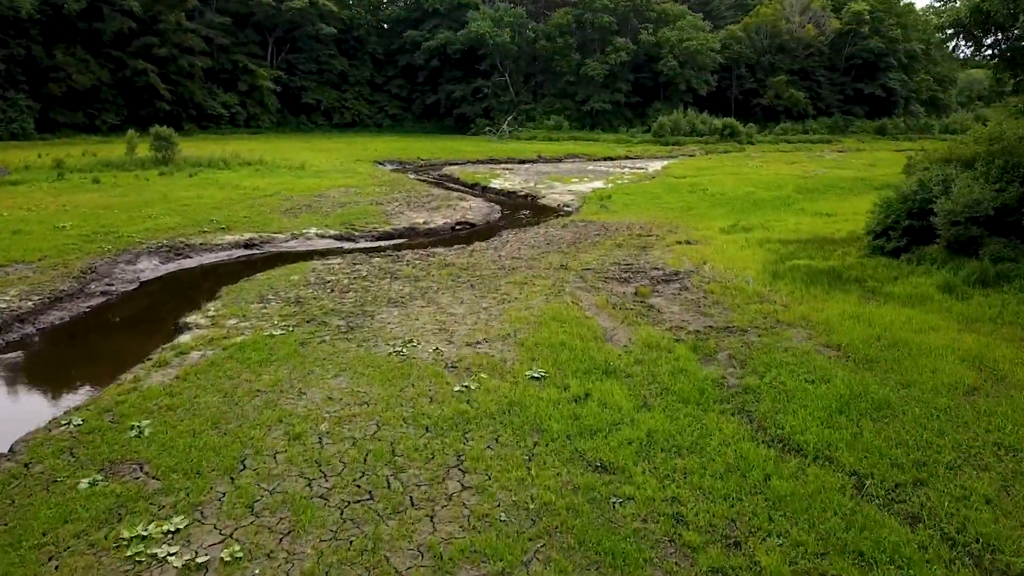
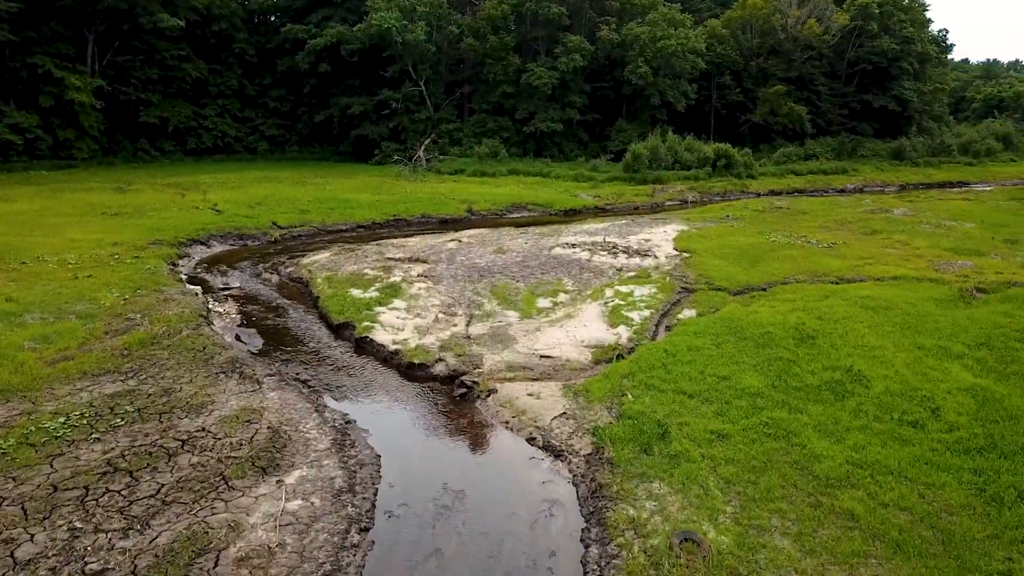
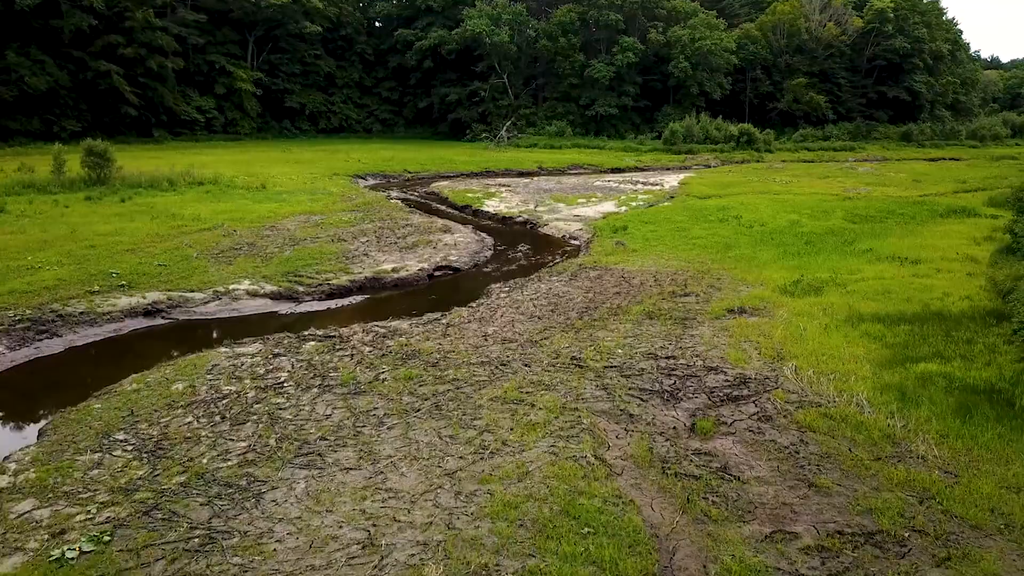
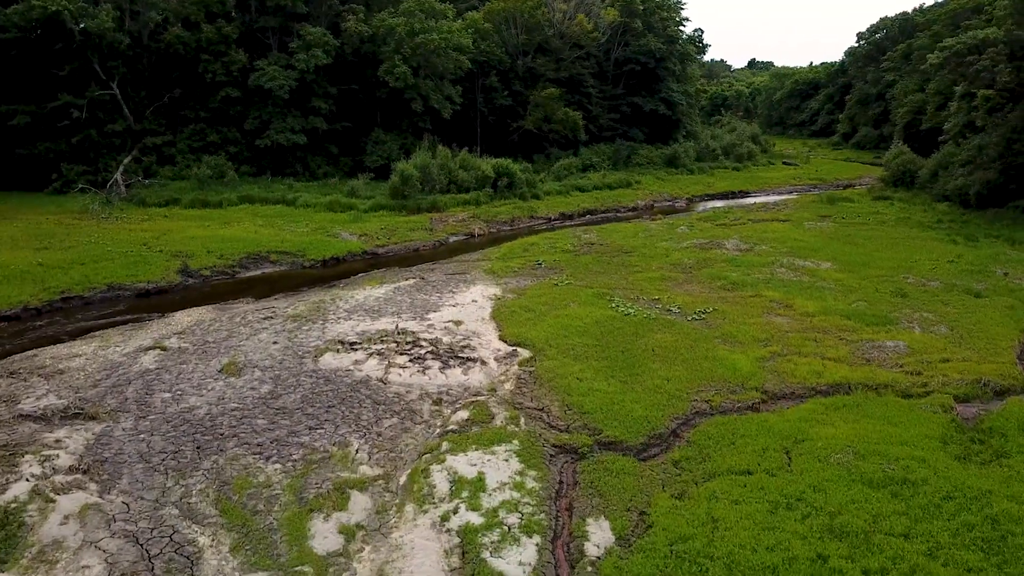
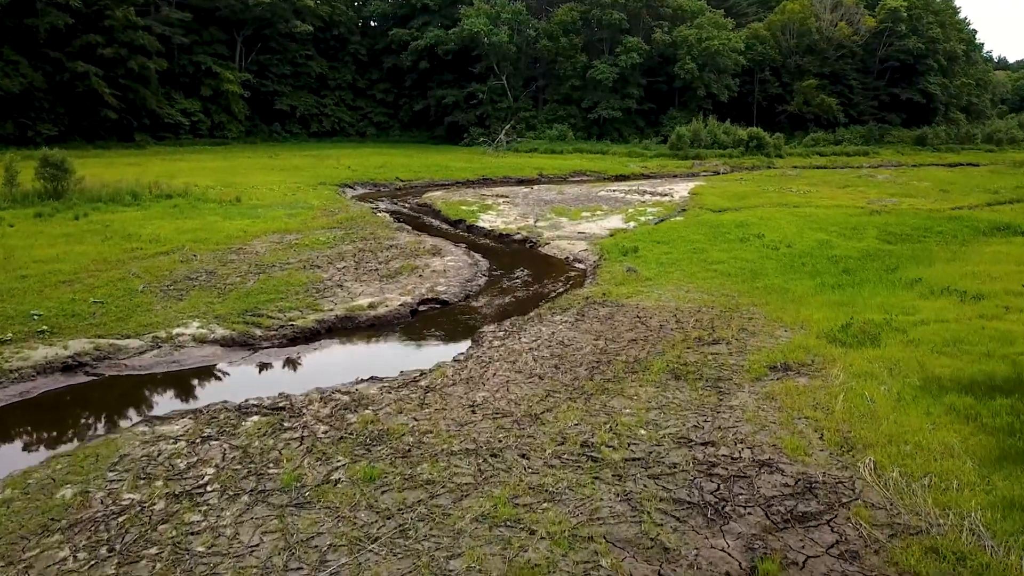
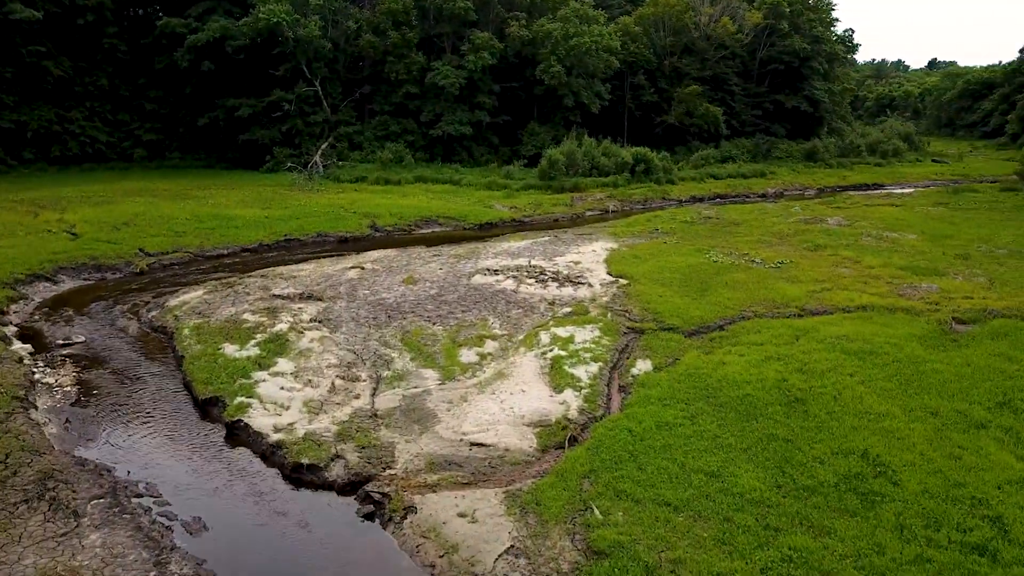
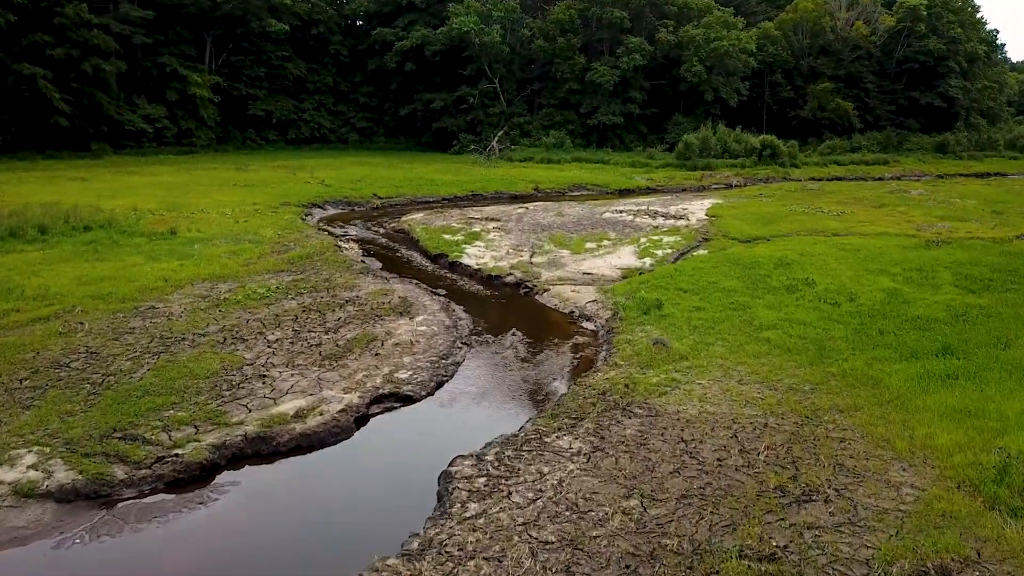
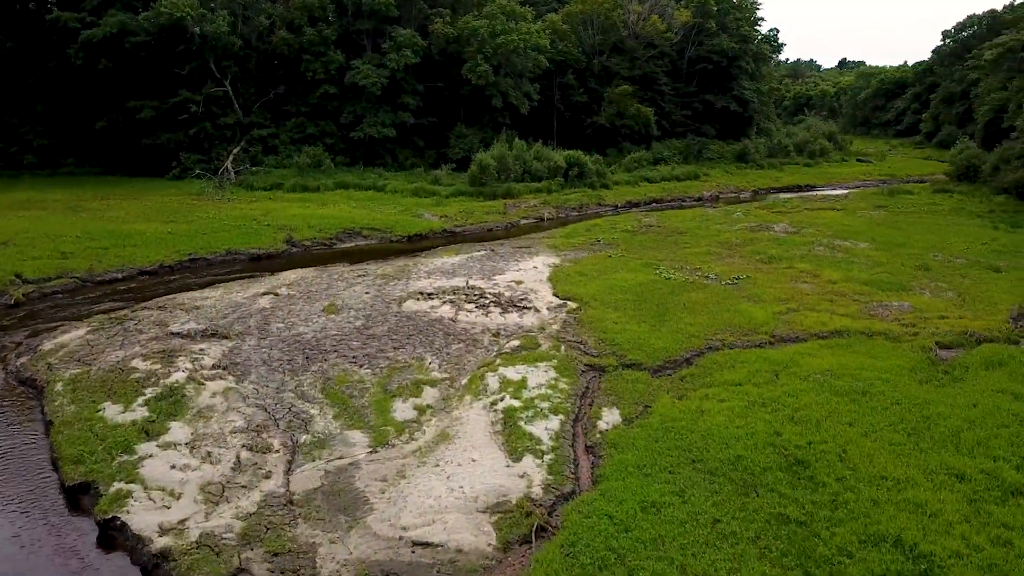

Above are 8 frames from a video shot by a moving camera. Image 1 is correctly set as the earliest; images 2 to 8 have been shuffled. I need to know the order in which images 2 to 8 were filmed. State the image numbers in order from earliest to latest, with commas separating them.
3, 5, 7, 2, 6, 8, 4
